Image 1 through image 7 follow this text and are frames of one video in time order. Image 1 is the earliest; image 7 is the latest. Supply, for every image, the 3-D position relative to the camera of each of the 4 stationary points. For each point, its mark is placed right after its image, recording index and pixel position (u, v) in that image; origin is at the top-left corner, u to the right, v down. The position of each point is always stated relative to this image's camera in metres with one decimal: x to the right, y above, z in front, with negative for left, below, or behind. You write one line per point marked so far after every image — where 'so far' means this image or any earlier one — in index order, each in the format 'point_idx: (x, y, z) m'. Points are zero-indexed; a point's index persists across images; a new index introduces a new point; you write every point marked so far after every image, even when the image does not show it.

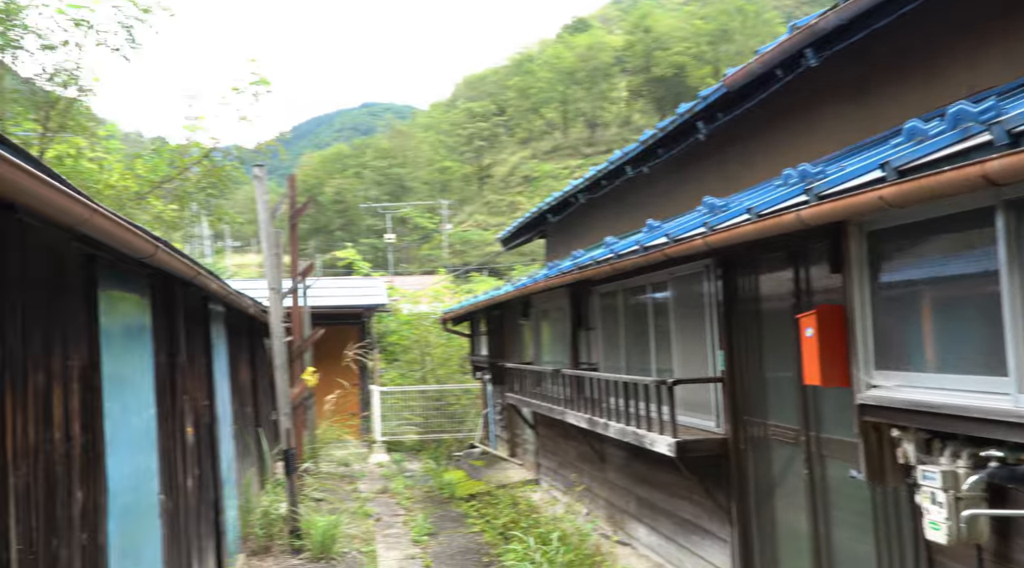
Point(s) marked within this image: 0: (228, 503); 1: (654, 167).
0: (-2.1, -1.6, +5.6) m
1: (+1.6, +1.2, +8.3) m
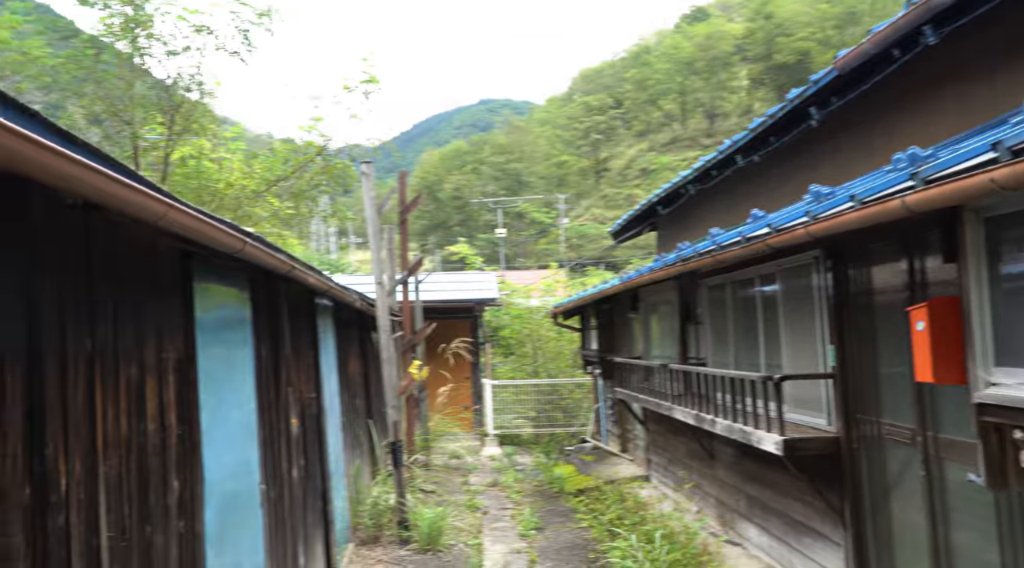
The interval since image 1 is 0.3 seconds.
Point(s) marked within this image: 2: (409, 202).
0: (-1.4, -1.6, +5.8) m
1: (+2.6, +1.3, +7.9) m
2: (-1.3, +1.1, +10.1) m
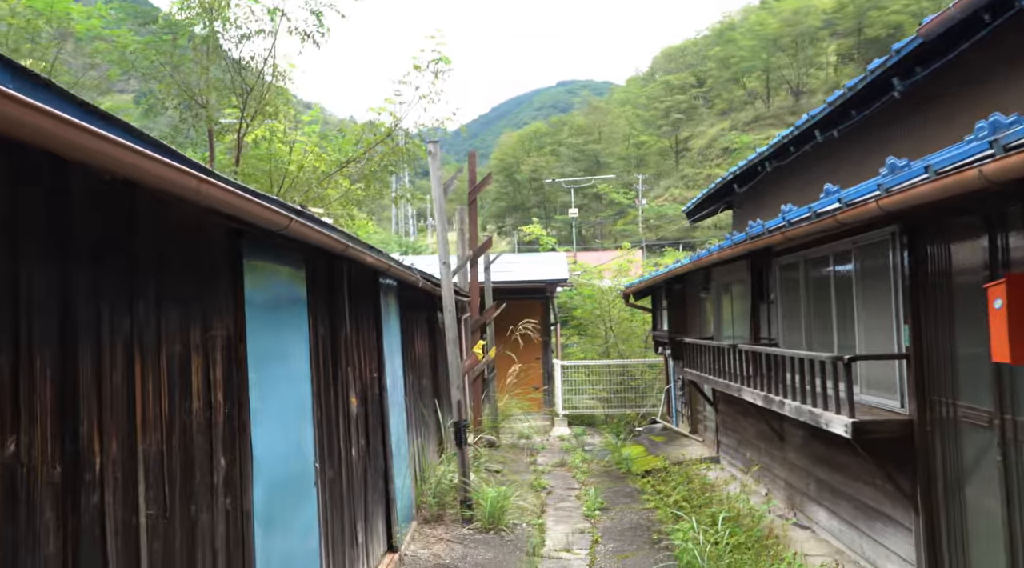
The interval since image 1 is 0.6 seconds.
0: (-0.9, -1.5, +6.0) m
1: (+3.3, +1.5, +7.6) m
2: (-0.4, +1.3, +10.1) m
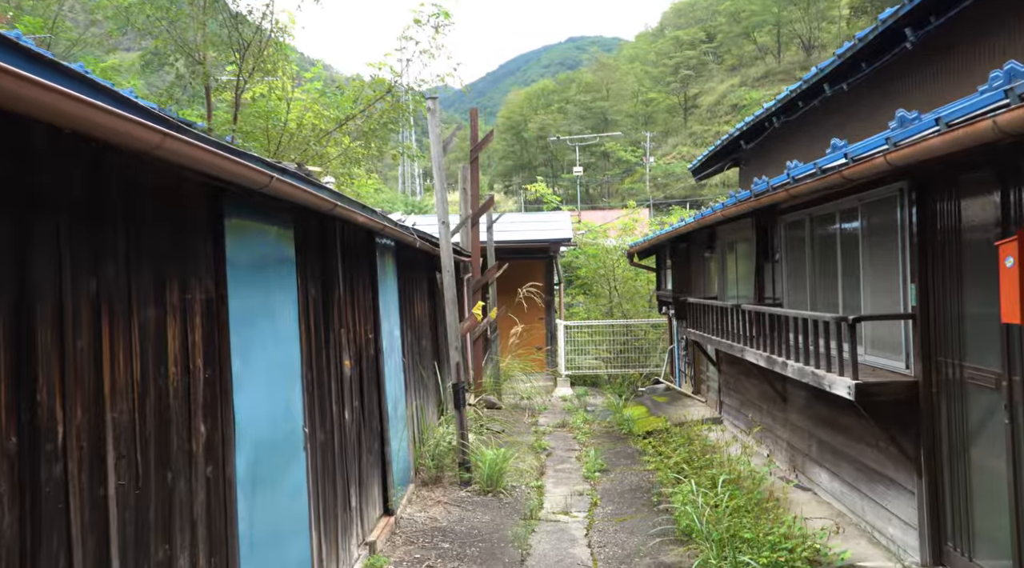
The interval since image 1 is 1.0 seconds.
0: (-0.9, -1.1, +5.9) m
1: (+3.3, +1.9, +7.3) m
2: (-0.4, +1.9, +9.9) m
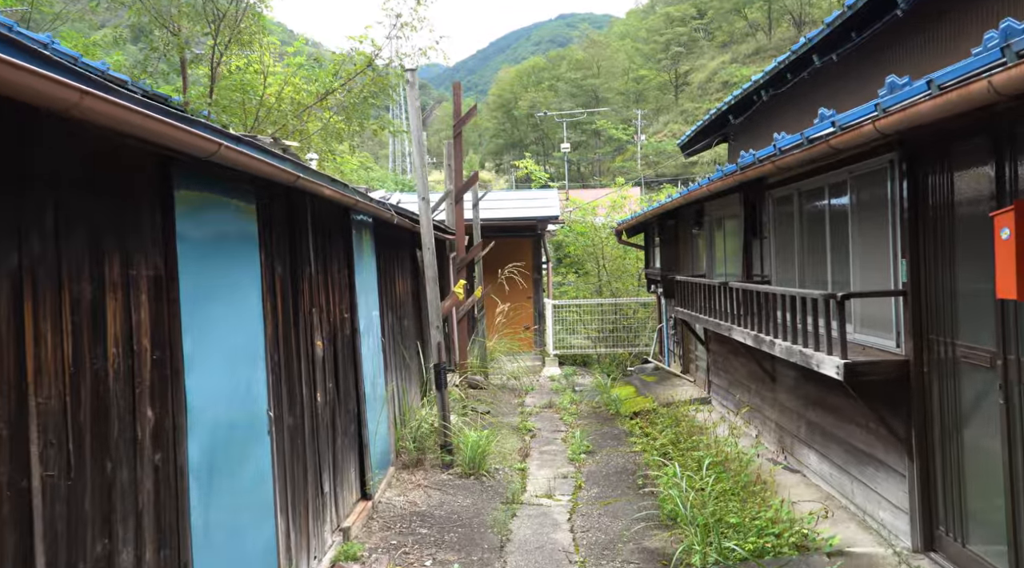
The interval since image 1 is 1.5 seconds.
0: (-1.0, -1.0, +5.8) m
1: (+3.1, +2.1, +7.1) m
2: (-0.6, +2.1, +9.7) m
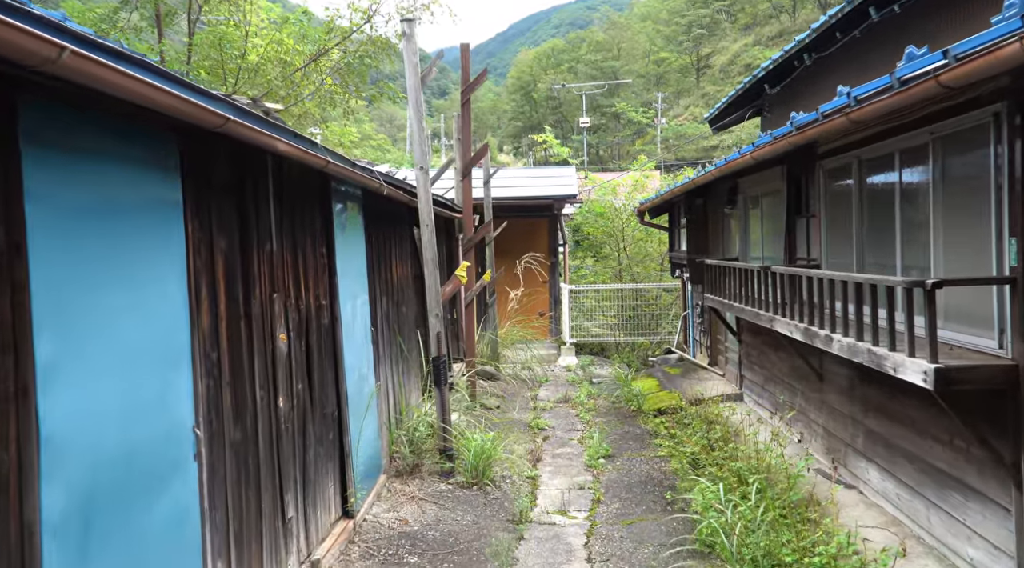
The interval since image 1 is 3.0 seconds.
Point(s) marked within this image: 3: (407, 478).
0: (-1.0, -0.9, +5.0) m
1: (+3.2, +2.2, +6.2) m
2: (-0.5, +2.3, +8.8) m
3: (-0.8, -1.4, +5.6) m
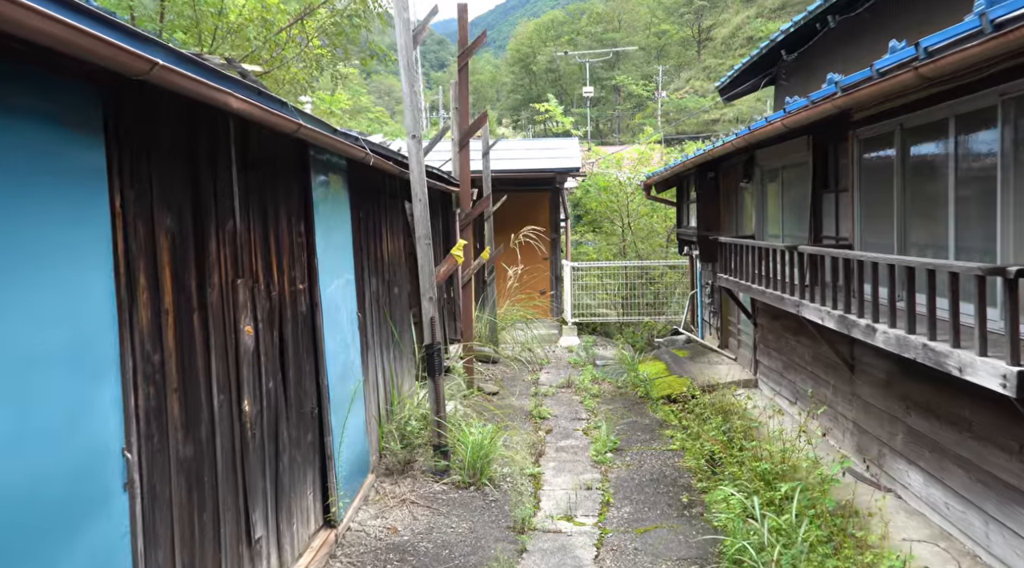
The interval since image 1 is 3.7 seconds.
0: (-1.0, -0.8, +4.5) m
1: (+3.2, +2.4, +5.6) m
2: (-0.5, +2.6, +8.2) m
3: (-0.8, -1.3, +5.1) m
